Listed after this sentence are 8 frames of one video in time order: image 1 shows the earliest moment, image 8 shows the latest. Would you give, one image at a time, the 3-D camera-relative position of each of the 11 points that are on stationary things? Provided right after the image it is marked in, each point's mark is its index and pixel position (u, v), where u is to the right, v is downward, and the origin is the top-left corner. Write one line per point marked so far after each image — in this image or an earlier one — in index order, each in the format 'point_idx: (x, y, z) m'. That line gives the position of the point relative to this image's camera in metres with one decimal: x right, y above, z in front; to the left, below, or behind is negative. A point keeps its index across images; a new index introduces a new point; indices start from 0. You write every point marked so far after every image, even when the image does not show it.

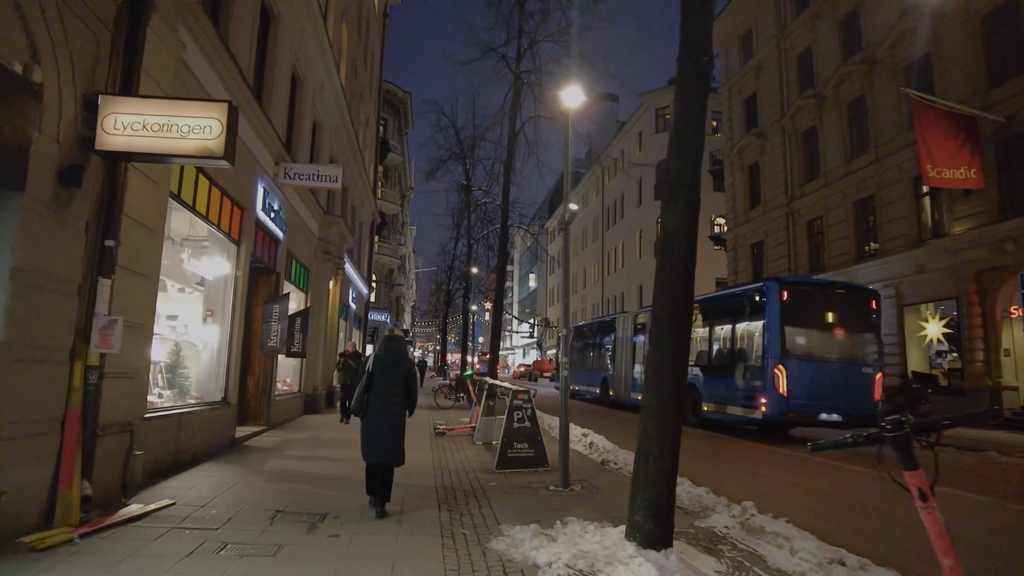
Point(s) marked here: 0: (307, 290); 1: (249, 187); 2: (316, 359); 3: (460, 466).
0: (-4.9, 0.0, +15.4) m
1: (-4.1, +1.6, +10.1) m
2: (-4.9, -1.8, +15.7) m
3: (-0.7, -2.4, +8.7) m
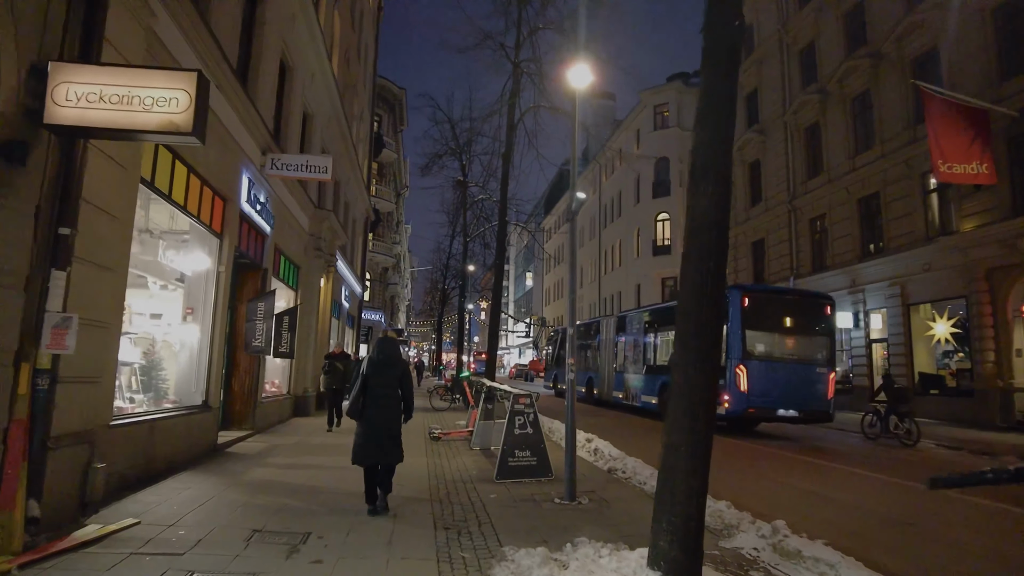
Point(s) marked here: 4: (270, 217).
0: (-5.0, 0.0, +14.8) m
1: (-4.1, +1.6, +9.5) m
2: (-4.9, -1.7, +15.2) m
3: (-0.7, -2.4, +8.2) m
4: (-4.3, +1.3, +11.5) m
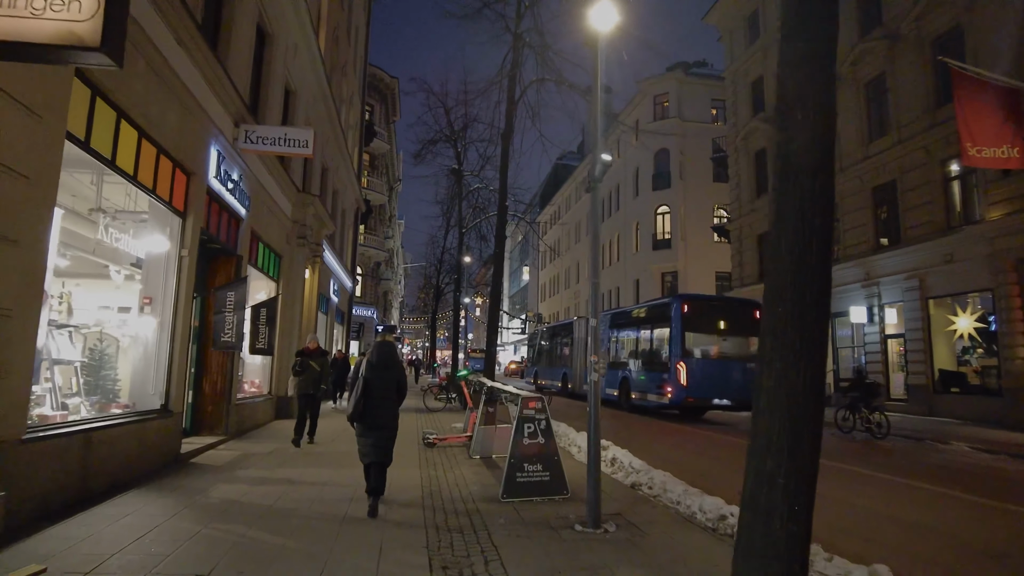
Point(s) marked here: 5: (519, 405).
0: (-4.9, +0.2, +13.6) m
1: (-4.1, +1.8, +8.4) m
2: (-4.9, -1.5, +14.0) m
3: (-0.6, -2.2, +7.1) m
4: (-4.3, +1.5, +10.3) m
5: (+0.1, -1.2, +6.4) m
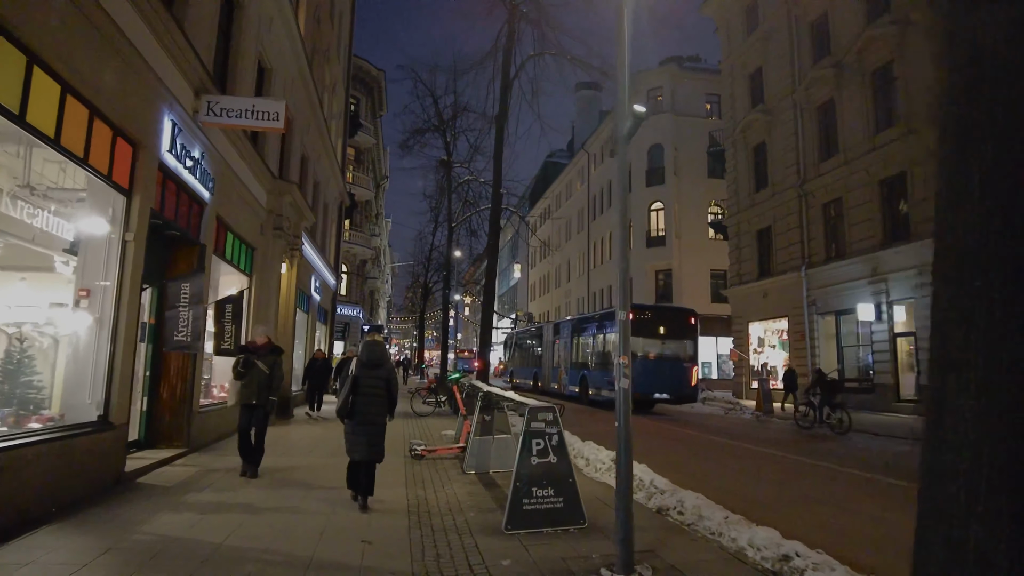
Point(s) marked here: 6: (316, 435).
0: (-5.0, +0.3, +12.4) m
1: (-4.1, +1.9, +7.2) m
2: (-5.0, -1.4, +12.8) m
3: (-0.6, -2.1, +6.0) m
4: (-4.3, +1.6, +9.1) m
5: (+0.1, -1.1, +5.3) m
6: (-3.4, -2.6, +11.2) m
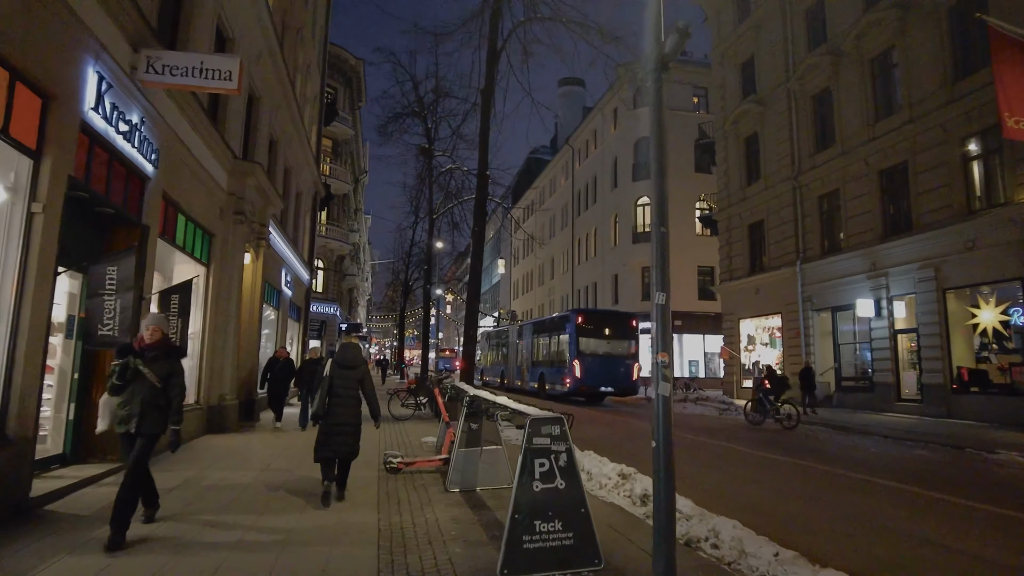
0: (-5.3, +0.5, +11.1) m
1: (-4.1, +2.1, +6.0) m
2: (-5.2, -1.3, +11.5) m
3: (-0.6, -2.0, +4.8) m
4: (-4.4, +1.7, +7.9) m
5: (+0.1, -0.9, +4.2) m
6: (-3.6, -2.4, +10.0) m
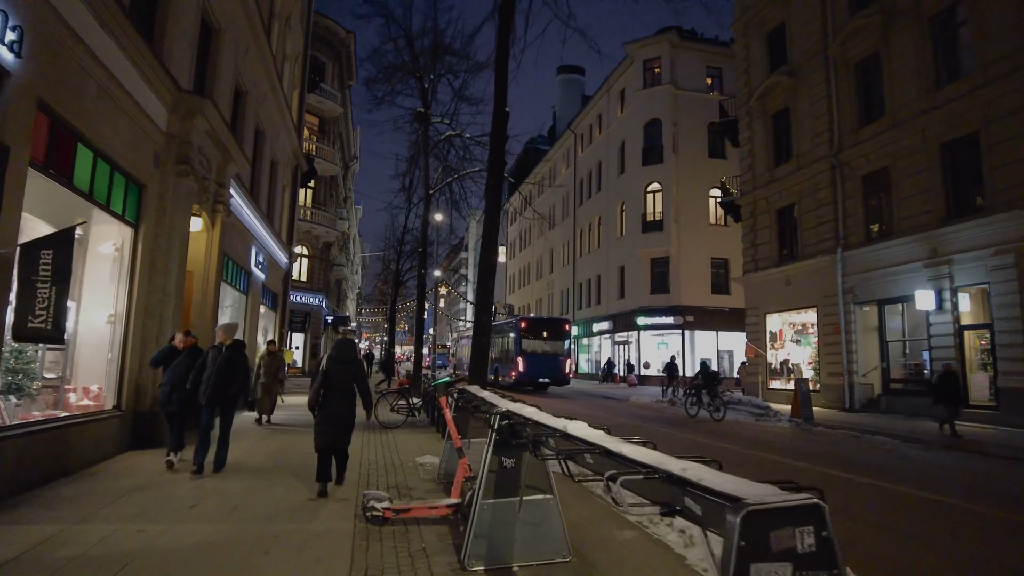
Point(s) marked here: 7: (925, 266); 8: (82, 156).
0: (-4.9, +0.9, +8.4) m
1: (-3.7, +2.4, +3.2) m
2: (-4.9, -0.8, +8.8) m
3: (-0.2, -1.6, +2.2) m
4: (-4.0, +2.1, +5.2) m
5: (+0.5, -0.6, +1.6) m
6: (-3.3, -2.1, +7.3) m
7: (+11.4, +0.6, +17.6) m
8: (-4.6, +1.4, +7.0) m
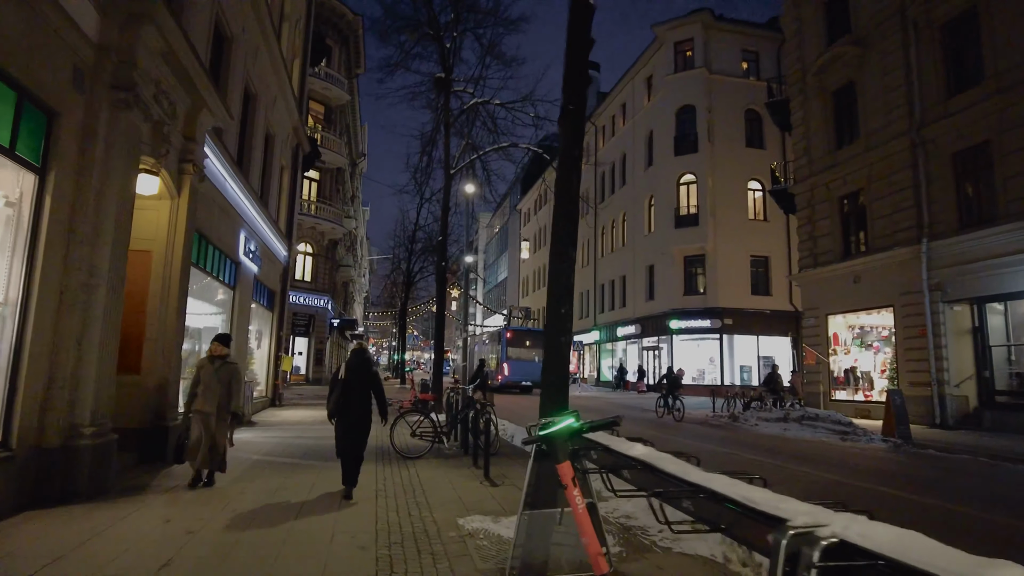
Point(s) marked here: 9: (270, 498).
0: (-4.1, +1.1, +5.7) m
1: (-3.0, +2.7, +0.5) m
2: (-4.1, -0.6, +6.1) m
3: (+0.5, -1.4, -0.6) m
4: (-3.3, +2.3, +2.5) m
5: (+1.2, -0.3, -1.2) m
6: (-2.5, -1.8, +4.5) m
7: (+12.2, +0.8, +14.7) m
8: (-3.8, +1.6, +4.2) m
9: (-2.4, -2.1, +6.5) m
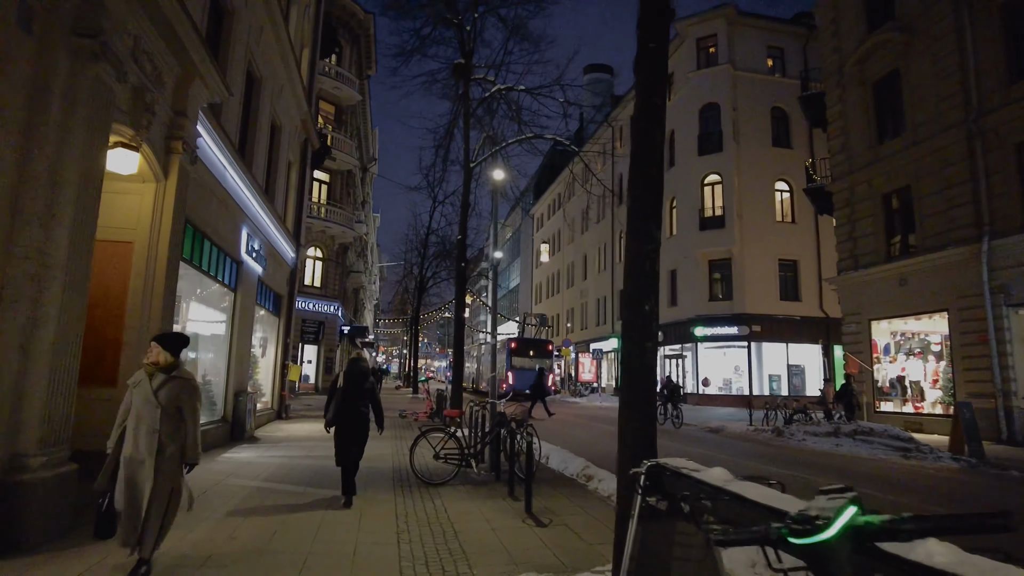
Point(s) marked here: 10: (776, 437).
0: (-3.7, +1.1, +4.5) m
1: (-2.6, +2.8, -0.7) m
2: (-3.7, -0.6, +4.8) m
3: (+0.9, -1.2, -1.9) m
4: (-2.9, +2.4, +1.2) m
5: (+1.6, -0.2, -2.5) m
6: (-2.1, -1.8, +3.2) m
7: (+12.8, +0.7, +13.3) m
8: (-3.4, +1.7, +3.0) m
9: (-2.0, -2.1, +5.2) m
10: (+6.7, -3.8, +16.4) m
